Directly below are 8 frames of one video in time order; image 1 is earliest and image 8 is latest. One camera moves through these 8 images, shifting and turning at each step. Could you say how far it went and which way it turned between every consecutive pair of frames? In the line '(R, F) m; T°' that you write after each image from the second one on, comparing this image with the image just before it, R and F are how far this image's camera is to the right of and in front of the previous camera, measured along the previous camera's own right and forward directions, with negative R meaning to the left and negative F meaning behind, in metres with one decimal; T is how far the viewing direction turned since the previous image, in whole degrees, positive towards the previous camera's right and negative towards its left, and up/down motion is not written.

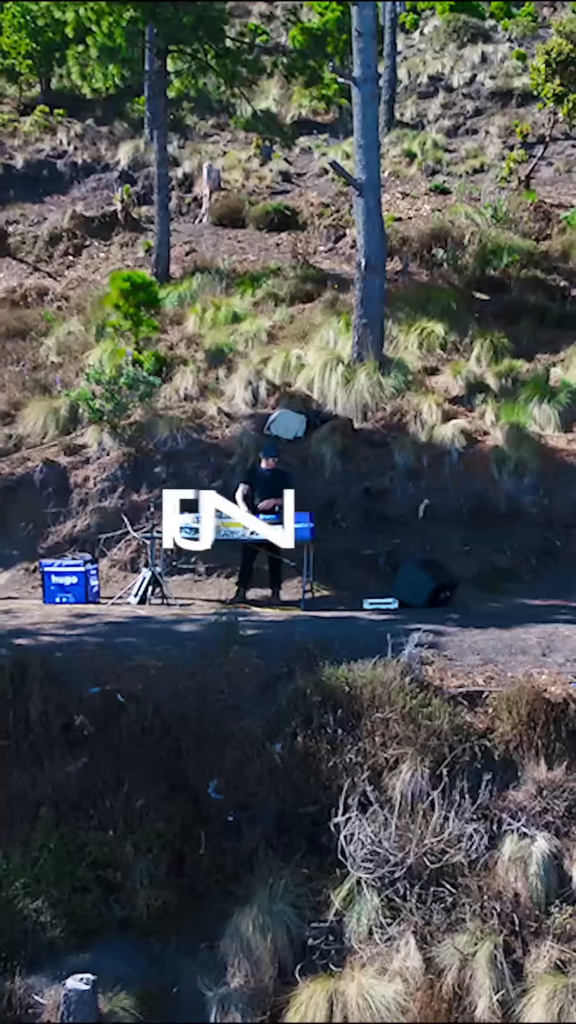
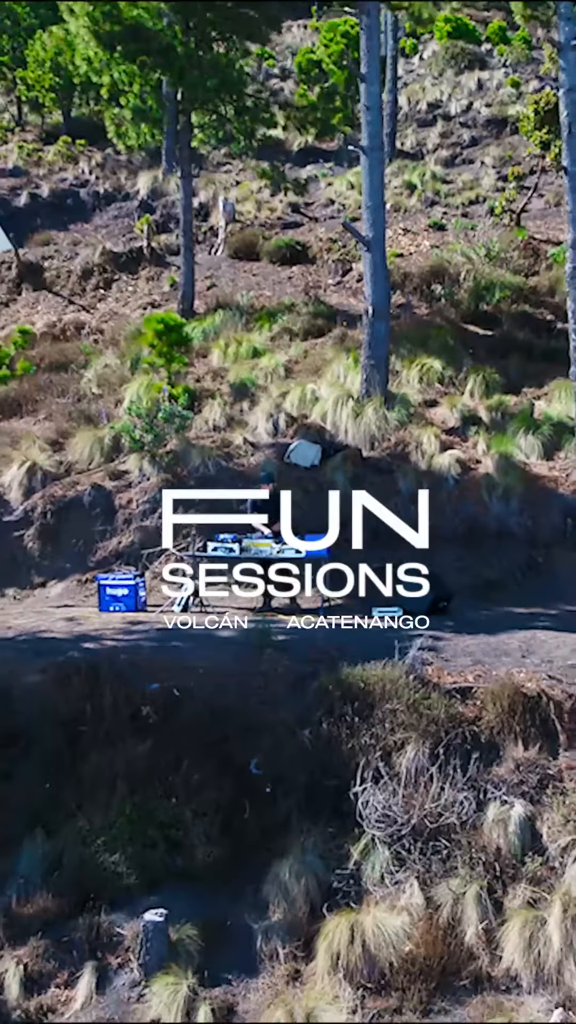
(-0.2, -1.5) m; 0°
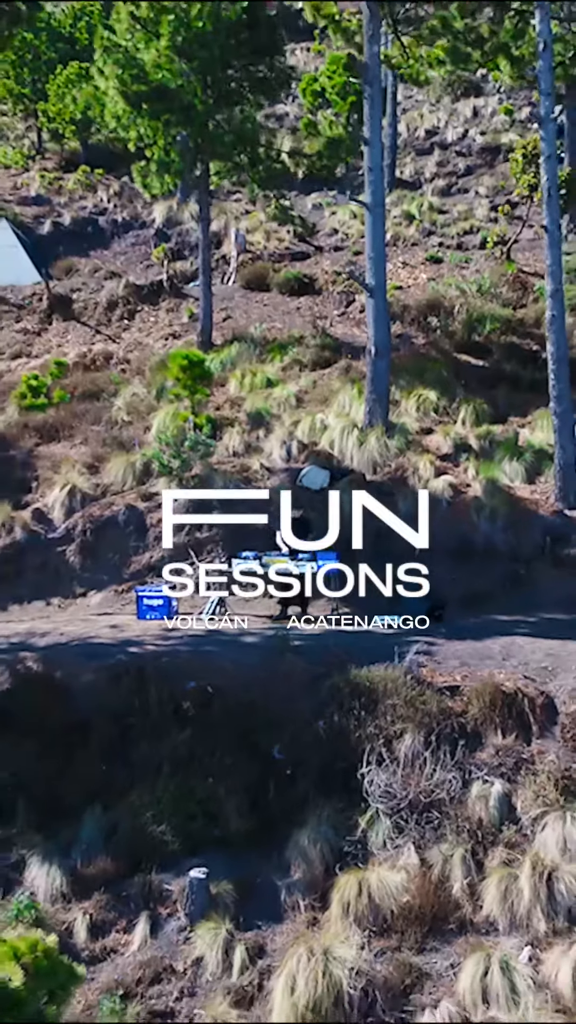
(-0.1, -1.6) m; 0°
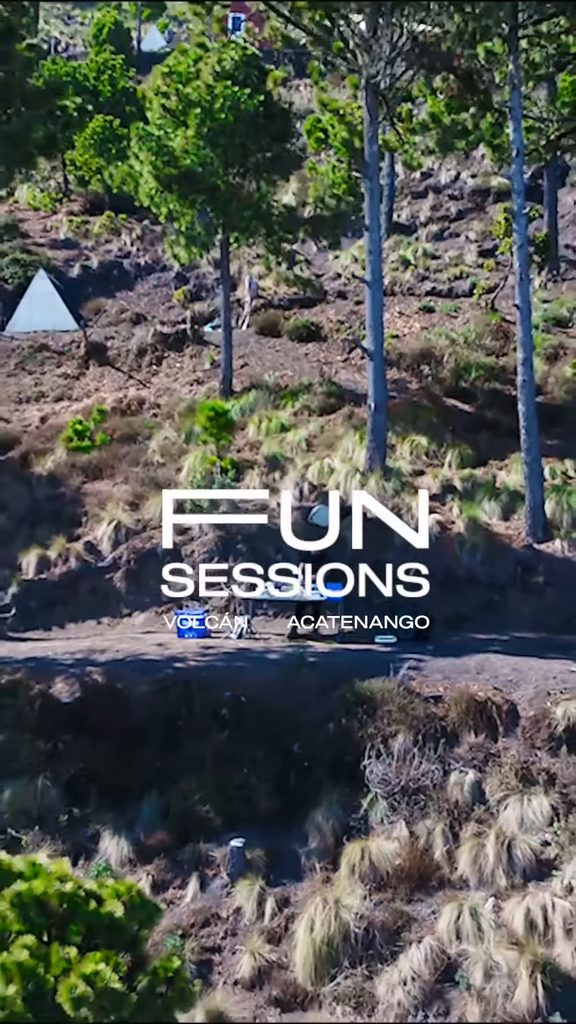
(-0.2, -2.5) m; 0°
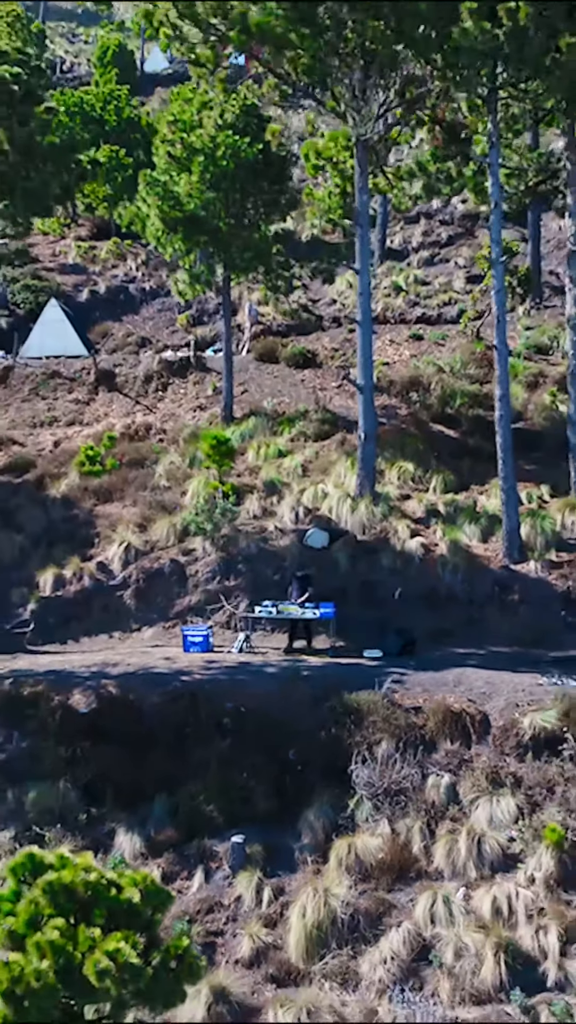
(0.0, -1.4) m; 0°
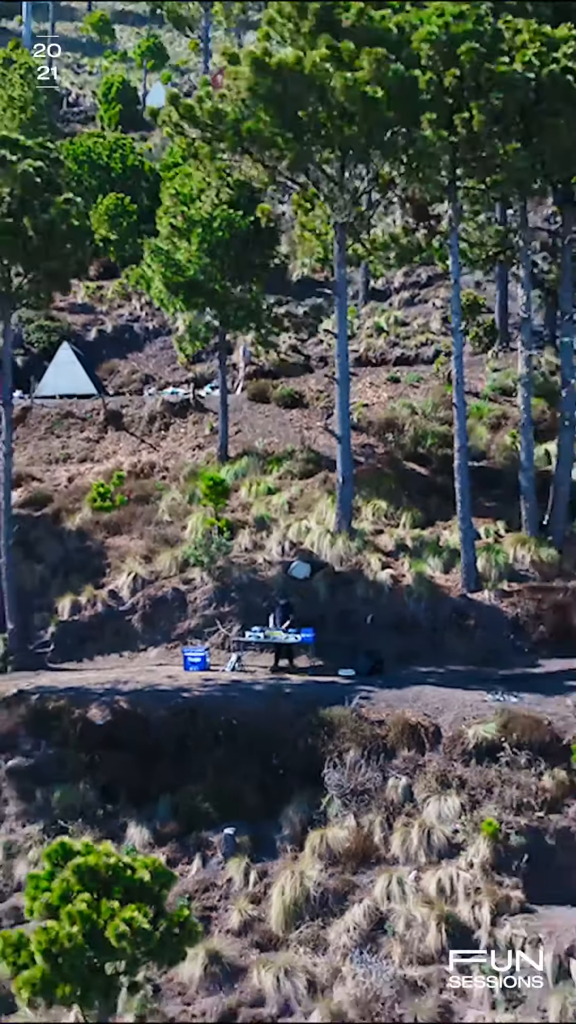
(+0.2, -2.6) m; 0°
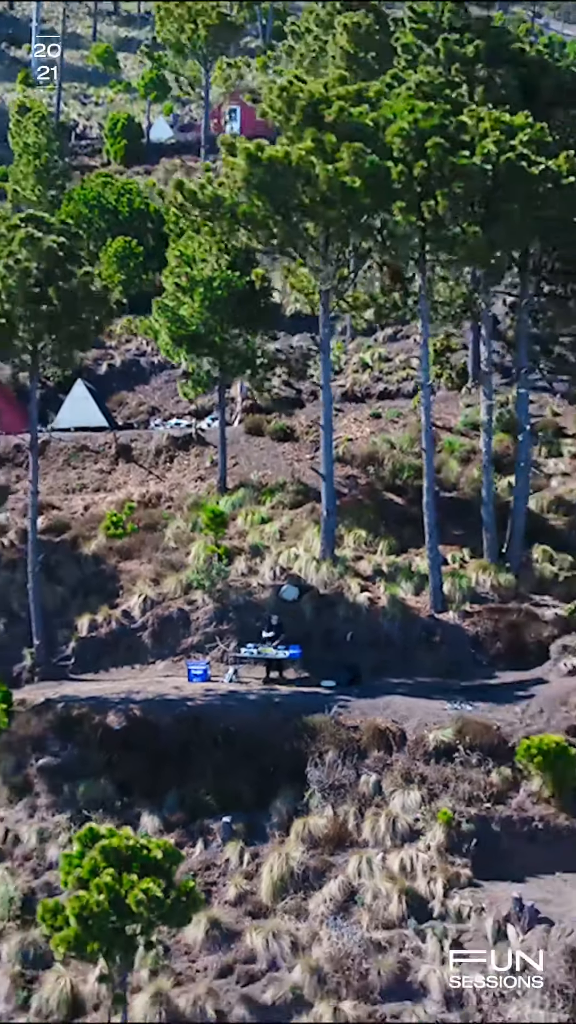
(+0.1, -2.9) m; 0°
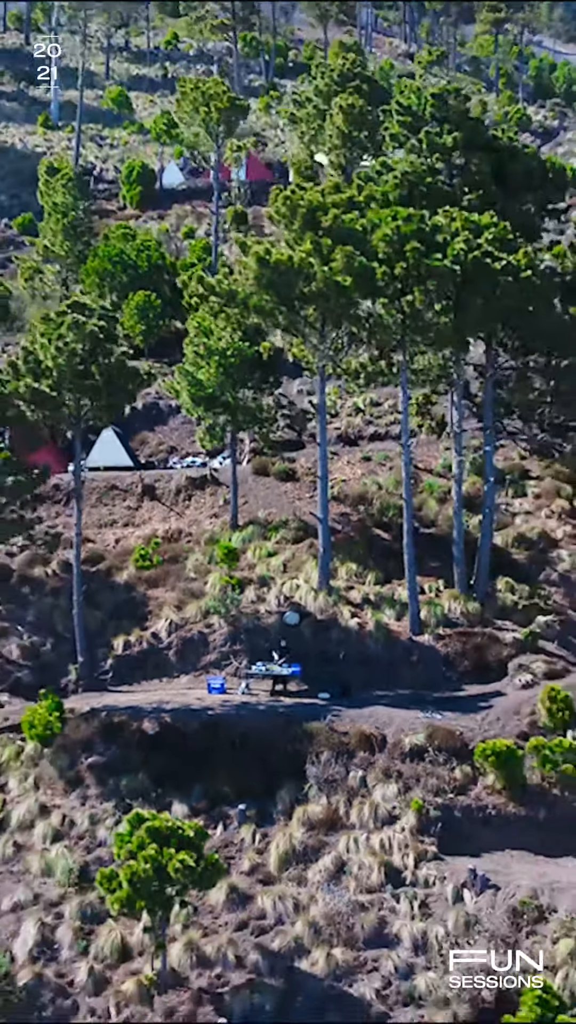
(-0.1, -4.5) m; 0°
